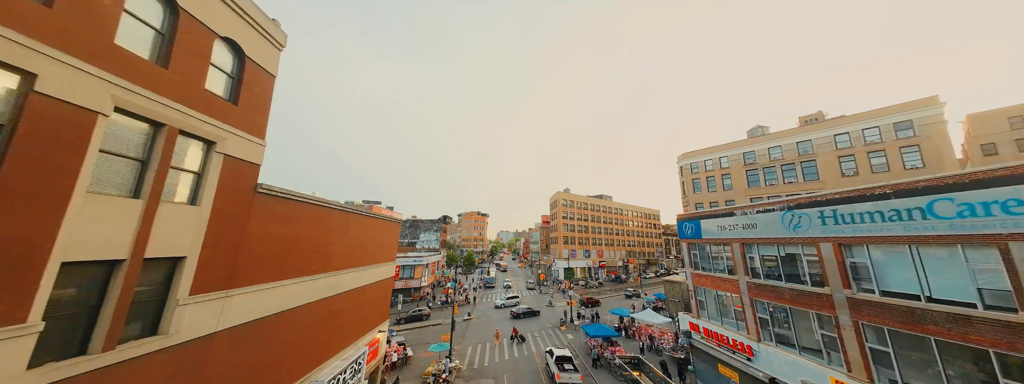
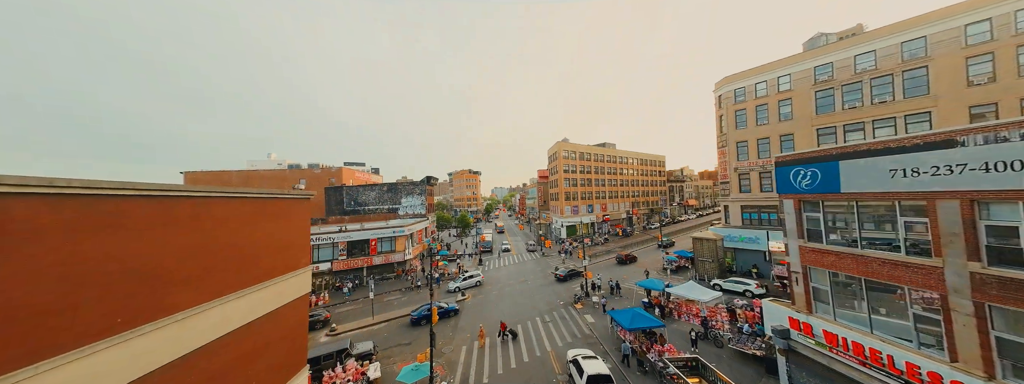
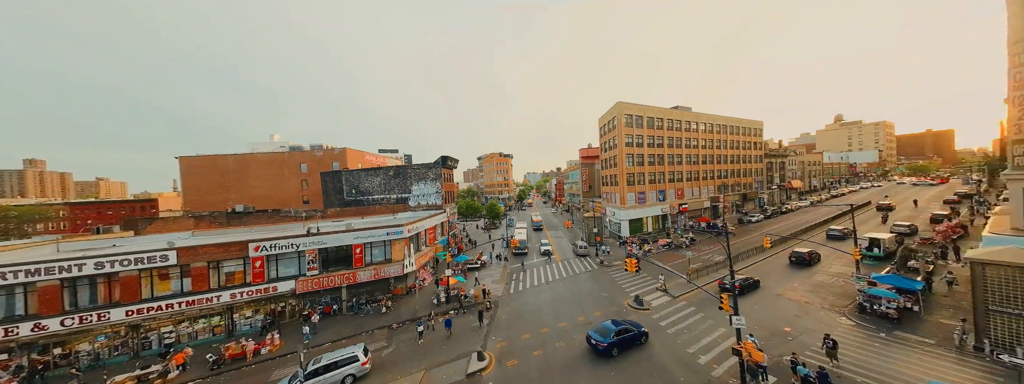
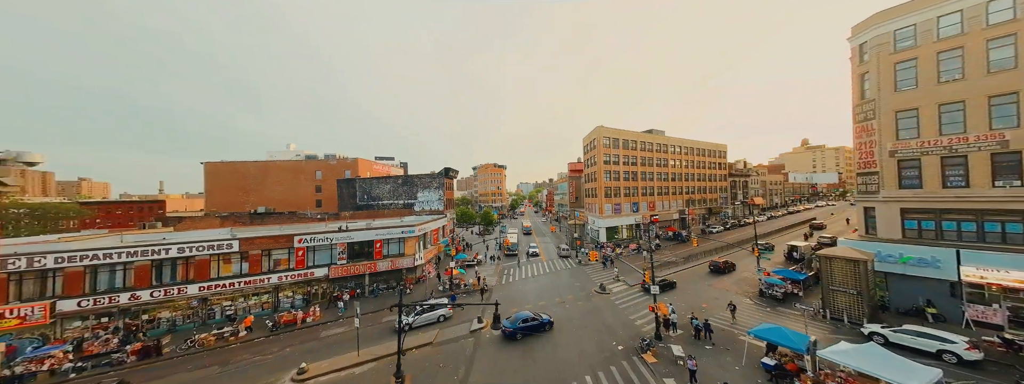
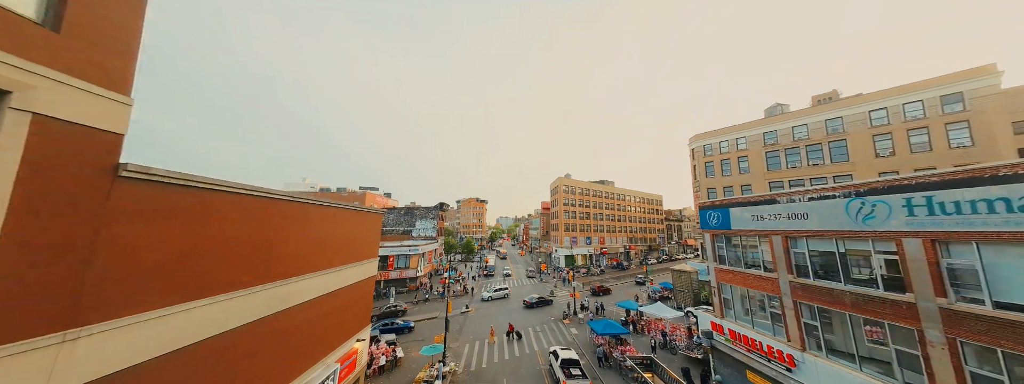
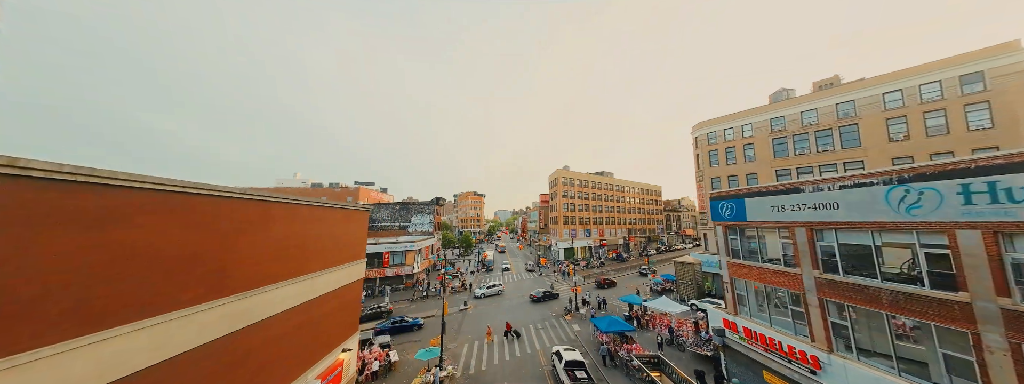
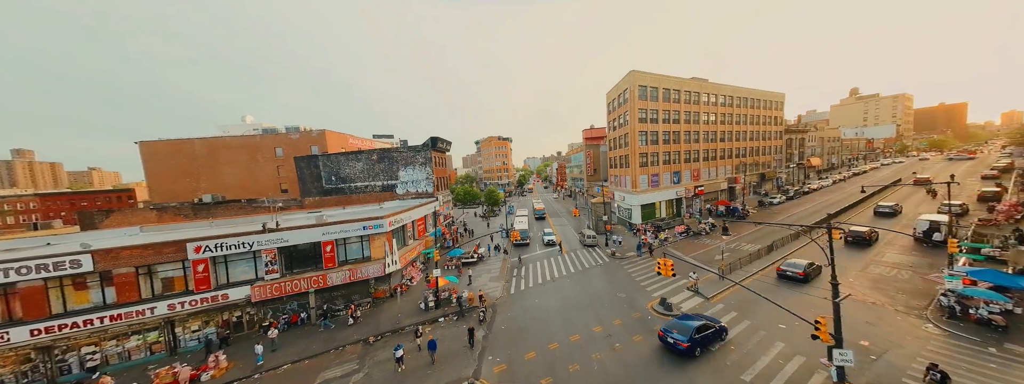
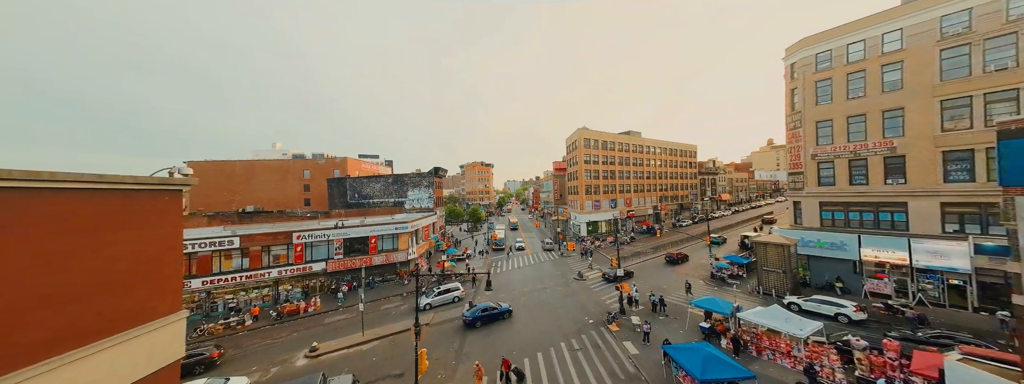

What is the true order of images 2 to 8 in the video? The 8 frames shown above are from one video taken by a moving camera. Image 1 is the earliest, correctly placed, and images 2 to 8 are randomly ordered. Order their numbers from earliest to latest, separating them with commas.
5, 6, 2, 8, 4, 3, 7
